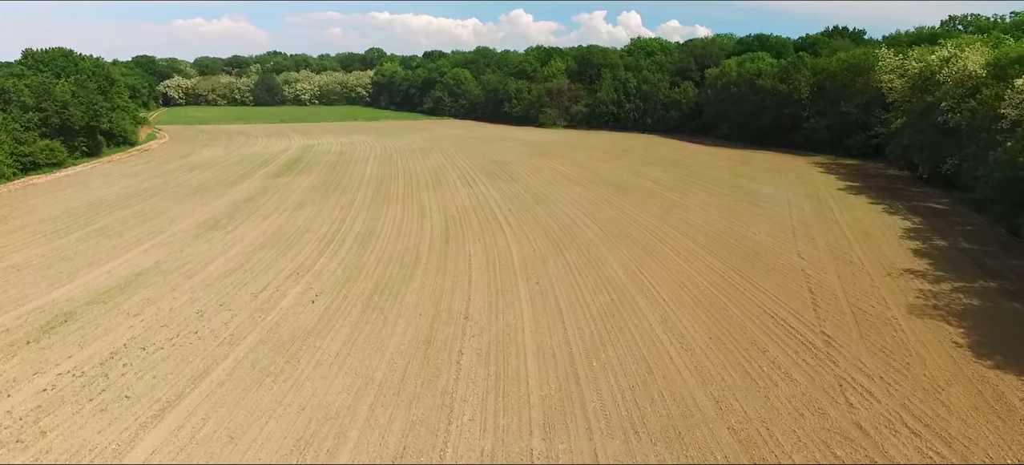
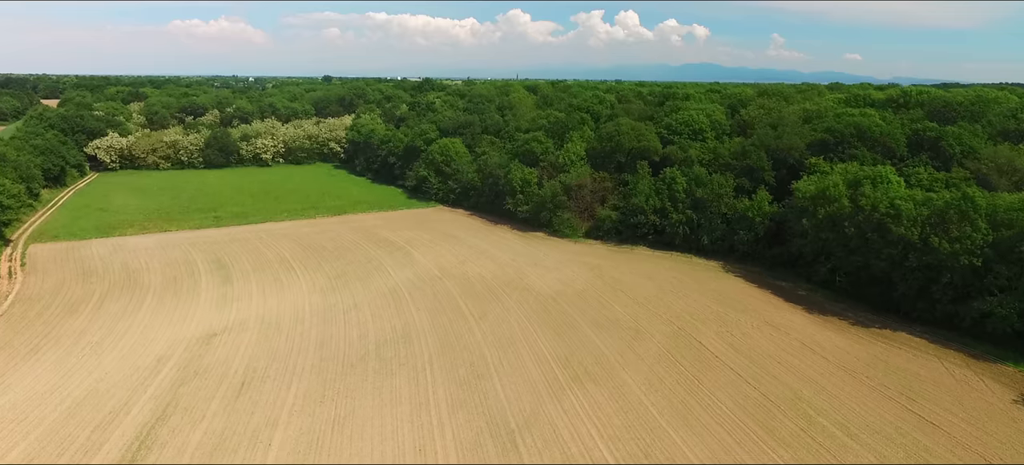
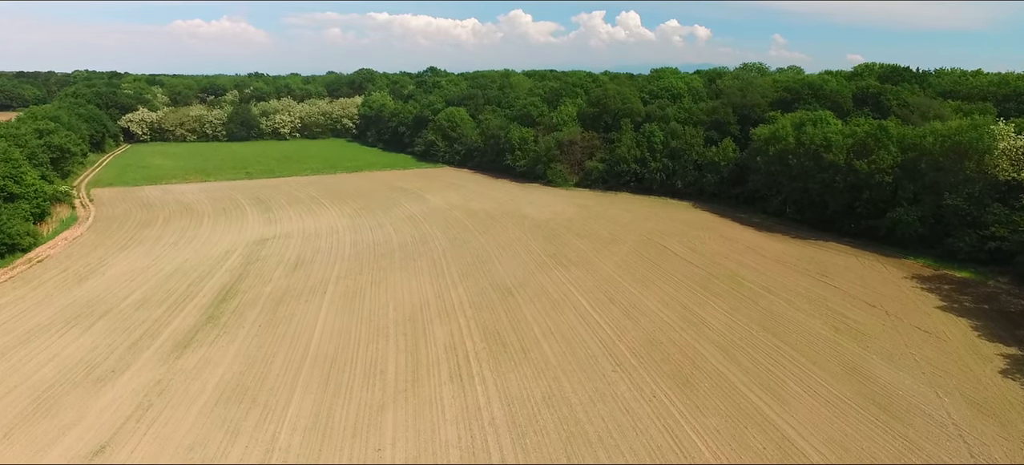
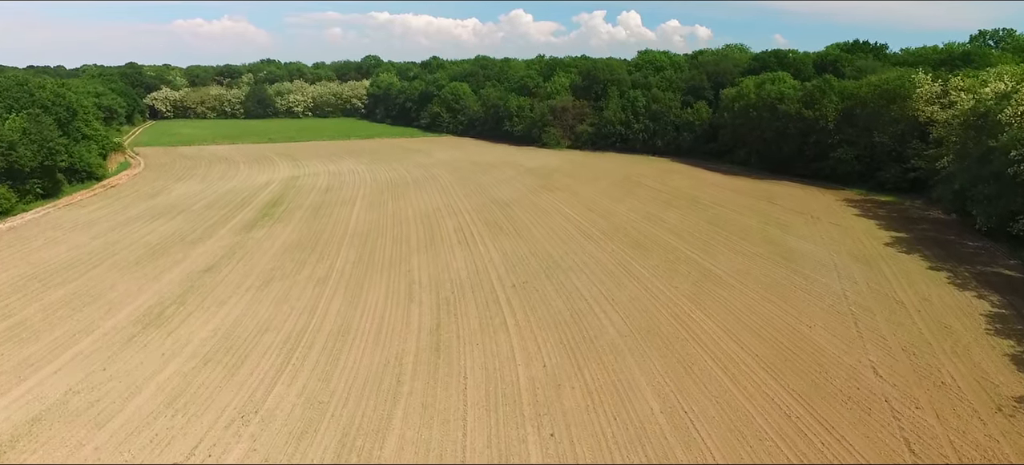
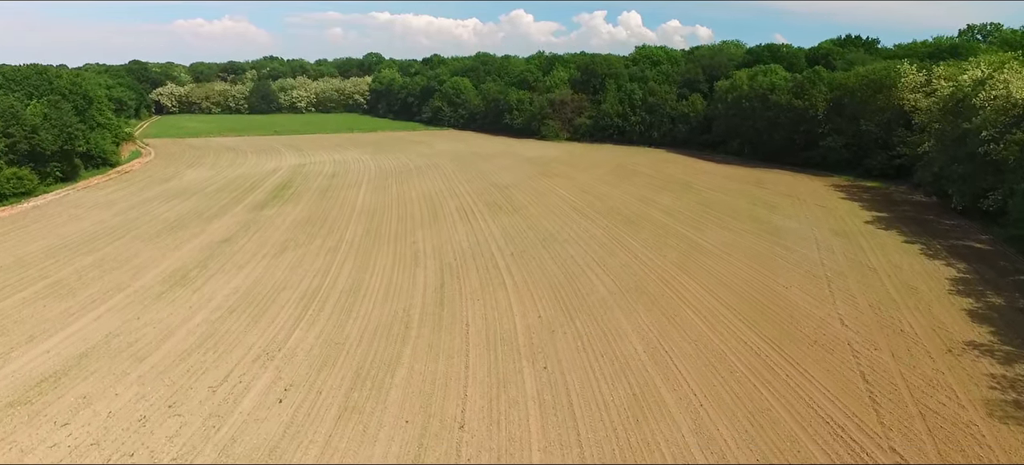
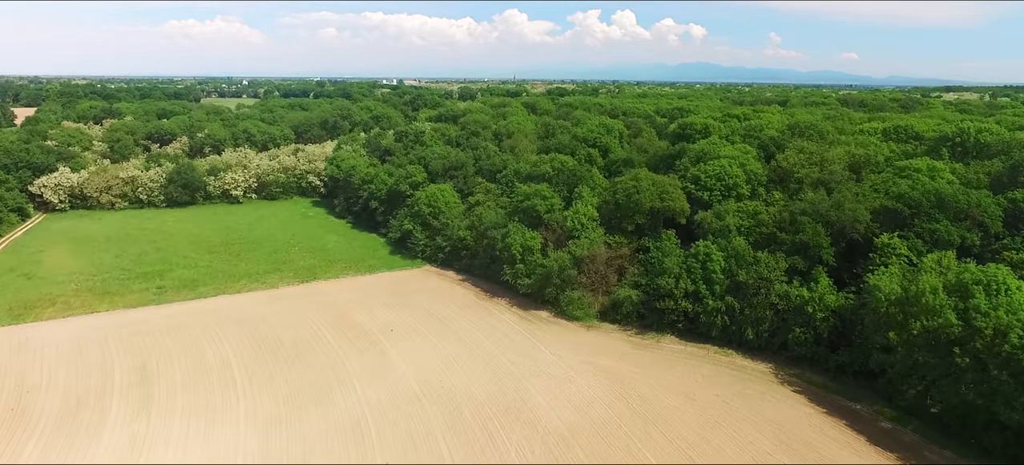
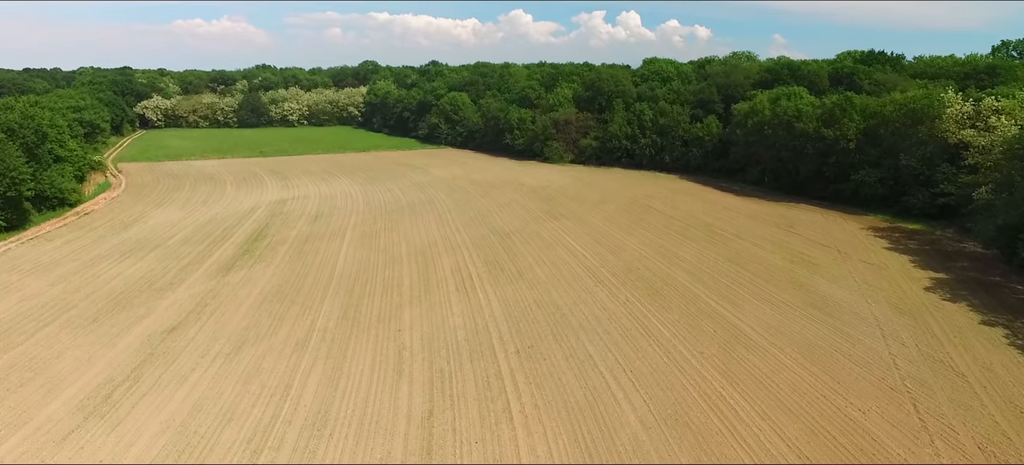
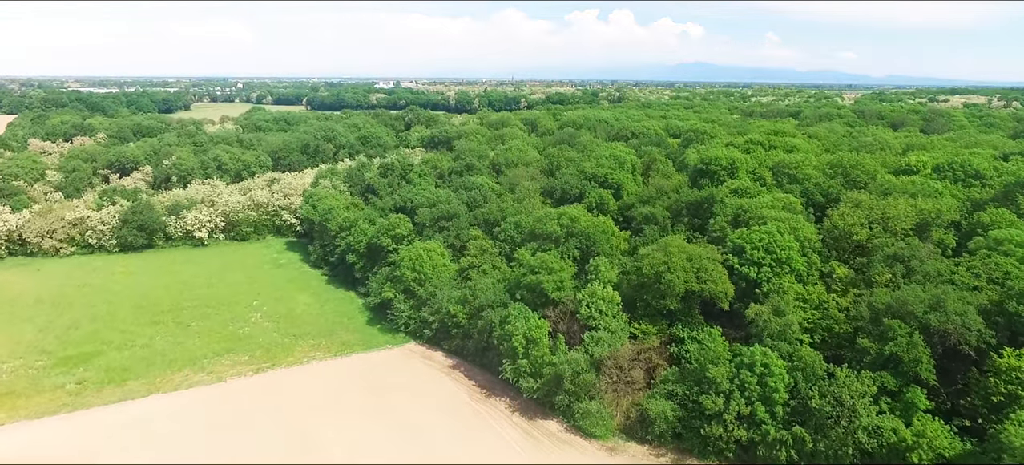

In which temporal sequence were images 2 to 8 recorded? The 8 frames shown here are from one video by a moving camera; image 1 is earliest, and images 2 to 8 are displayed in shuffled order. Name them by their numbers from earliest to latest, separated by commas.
5, 4, 7, 3, 2, 6, 8
